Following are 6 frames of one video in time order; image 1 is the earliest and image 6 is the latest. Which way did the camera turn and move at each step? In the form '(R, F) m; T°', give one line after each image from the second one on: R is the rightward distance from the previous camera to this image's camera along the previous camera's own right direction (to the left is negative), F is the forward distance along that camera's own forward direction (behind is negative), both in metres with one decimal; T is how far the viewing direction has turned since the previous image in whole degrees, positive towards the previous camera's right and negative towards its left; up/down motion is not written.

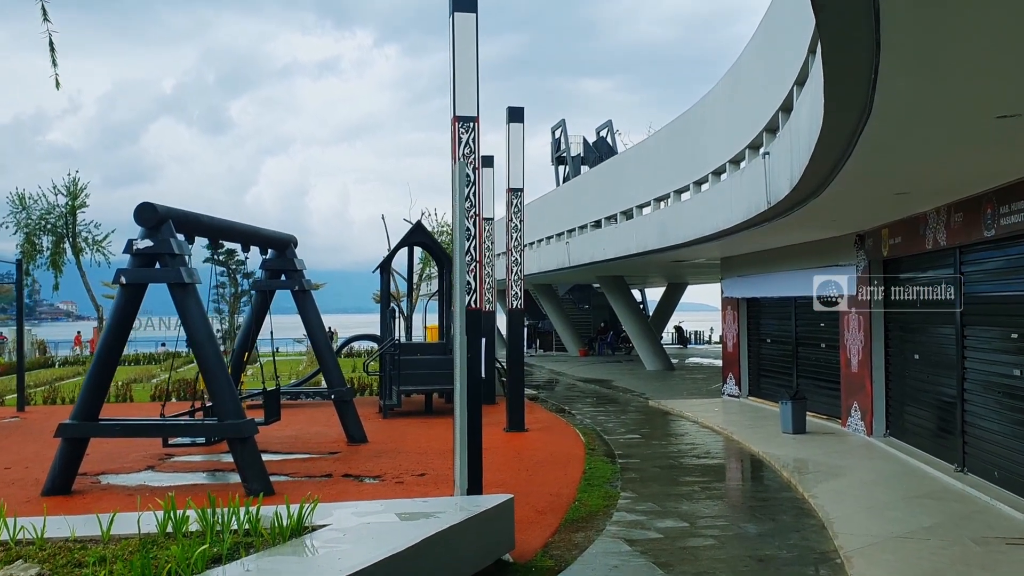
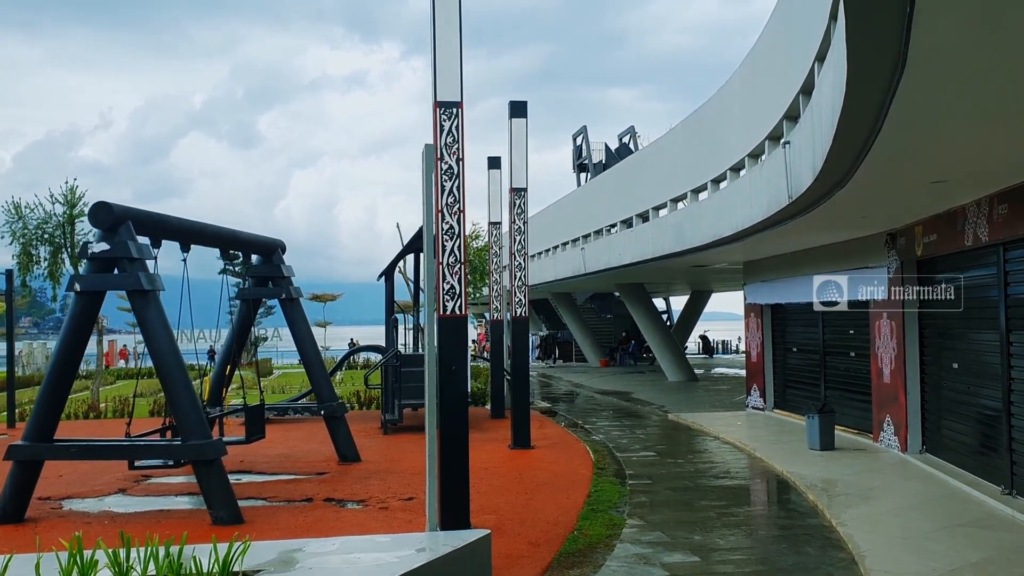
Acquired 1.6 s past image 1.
(+0.3, +0.9) m; -2°
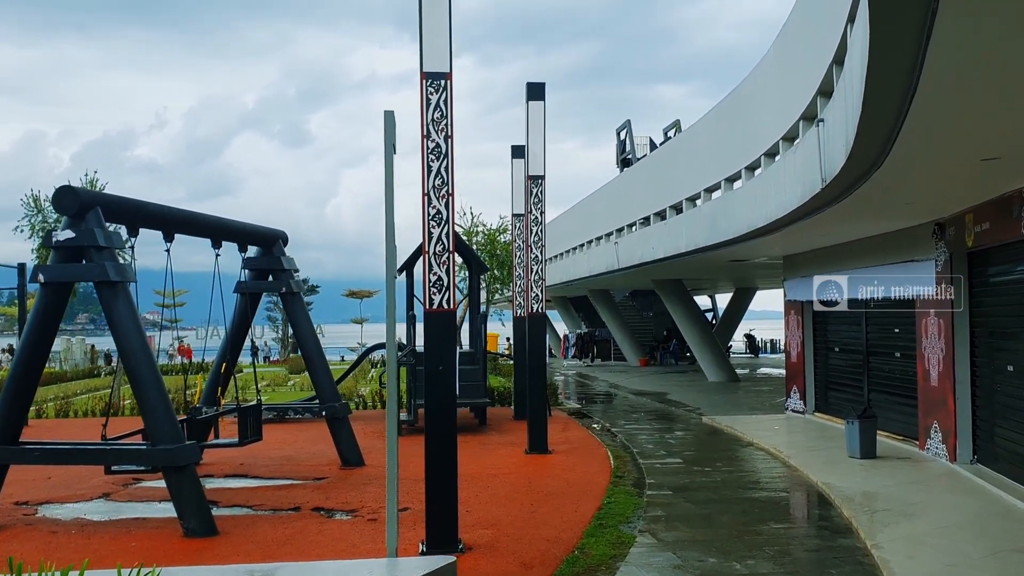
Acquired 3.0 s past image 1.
(+0.4, +0.8) m; -3°
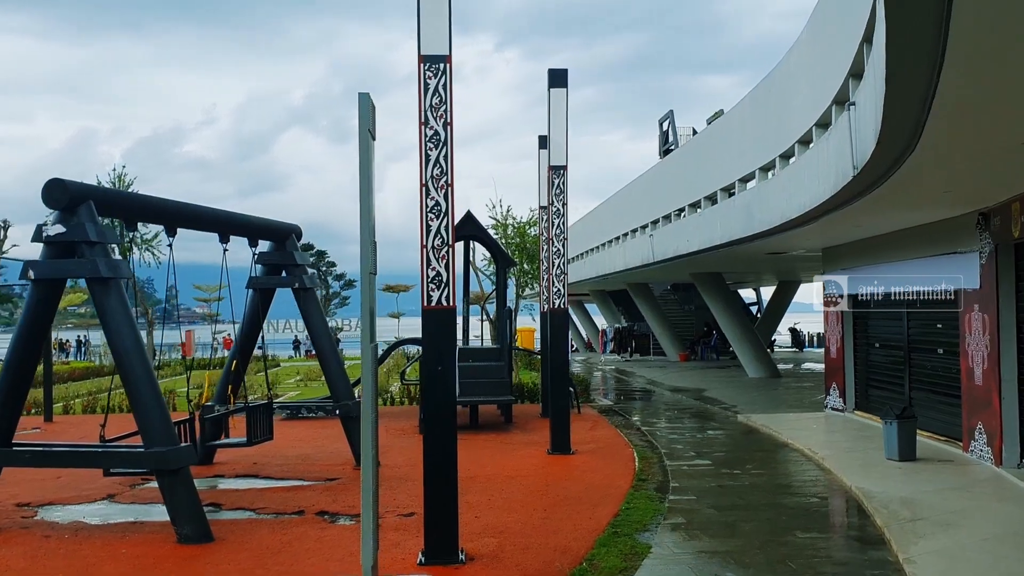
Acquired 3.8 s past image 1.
(+0.3, +0.4) m; -3°
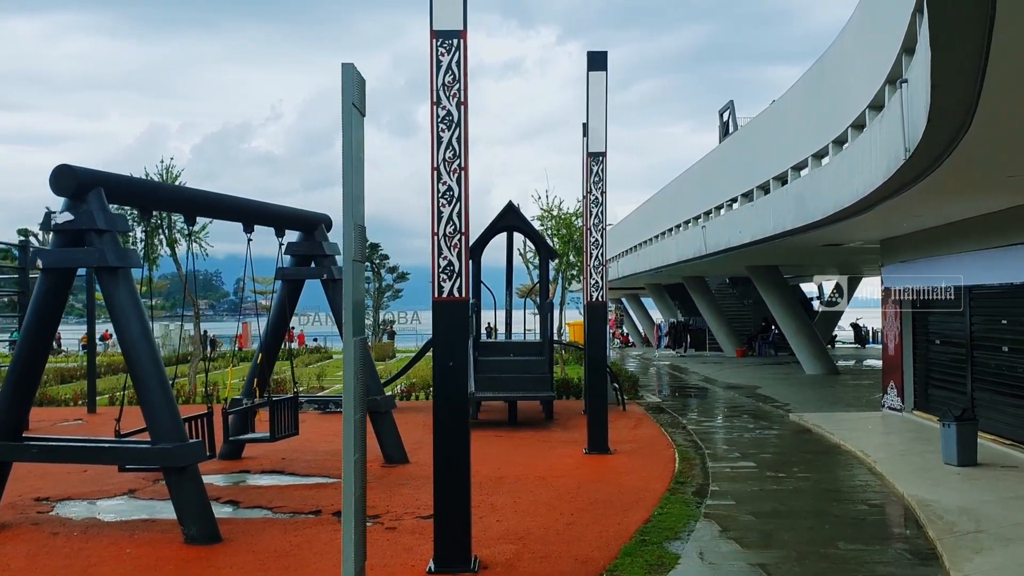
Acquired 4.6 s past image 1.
(+0.3, +0.4) m; -3°
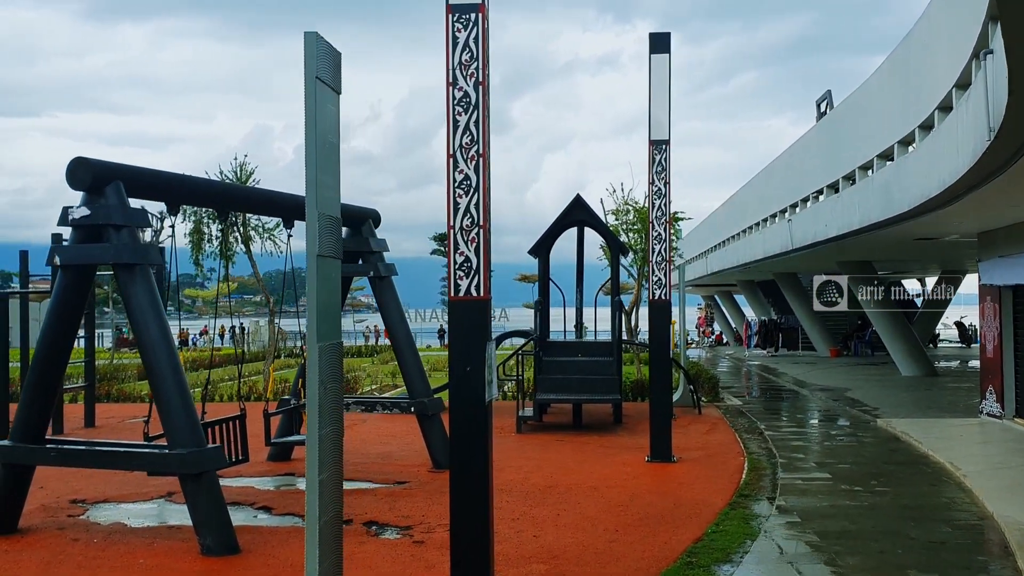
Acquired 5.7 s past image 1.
(+0.4, +0.5) m; -5°
